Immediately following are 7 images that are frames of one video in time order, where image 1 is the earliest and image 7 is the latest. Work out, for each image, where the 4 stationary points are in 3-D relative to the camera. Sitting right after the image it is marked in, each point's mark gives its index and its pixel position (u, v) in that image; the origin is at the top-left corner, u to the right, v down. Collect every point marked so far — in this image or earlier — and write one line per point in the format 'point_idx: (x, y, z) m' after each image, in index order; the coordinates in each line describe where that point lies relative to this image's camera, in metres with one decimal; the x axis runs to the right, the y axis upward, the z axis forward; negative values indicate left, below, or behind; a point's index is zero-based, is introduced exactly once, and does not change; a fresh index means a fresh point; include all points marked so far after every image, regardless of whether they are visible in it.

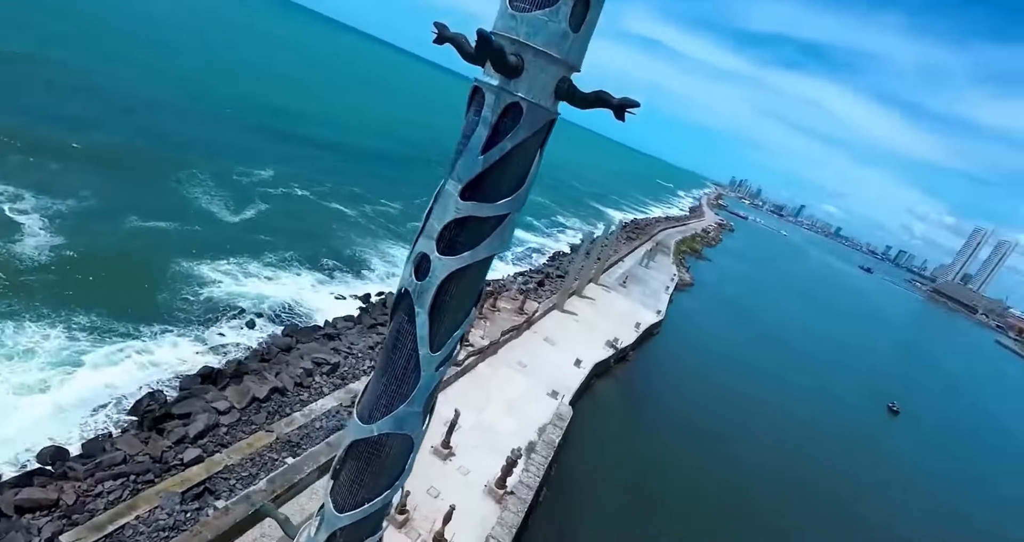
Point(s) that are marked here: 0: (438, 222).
0: (-1.3, +0.9, +13.0) m
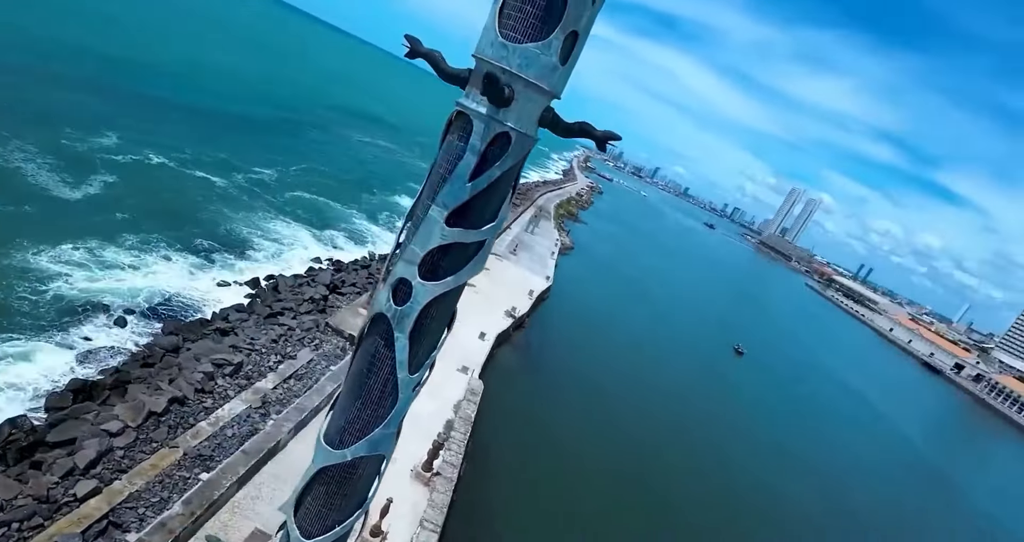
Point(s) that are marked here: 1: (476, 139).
0: (-1.5, +0.4, +12.7) m
1: (-0.5, +2.2, +12.4) m
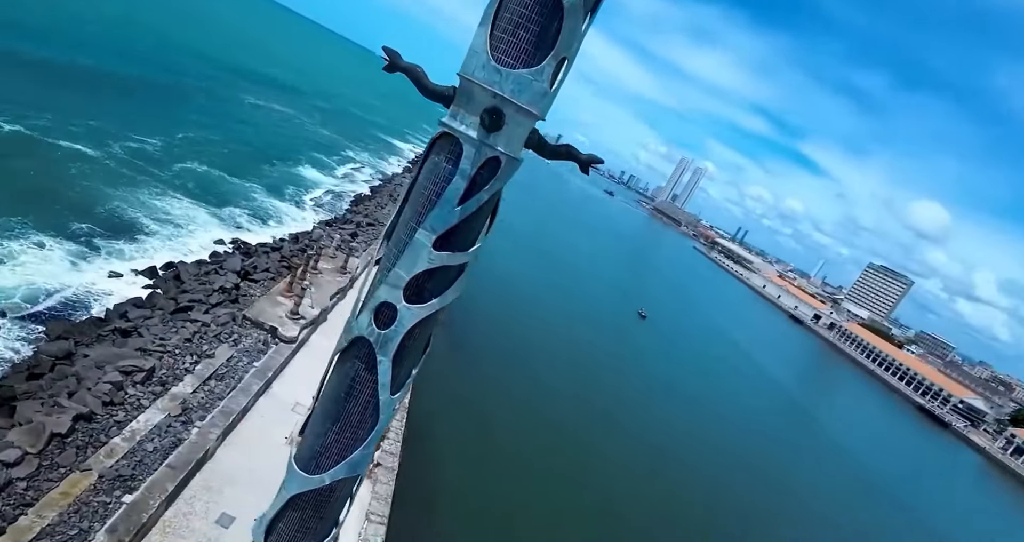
0: (-1.7, -0.1, +12.4) m
1: (-0.7, +1.7, +12.1) m
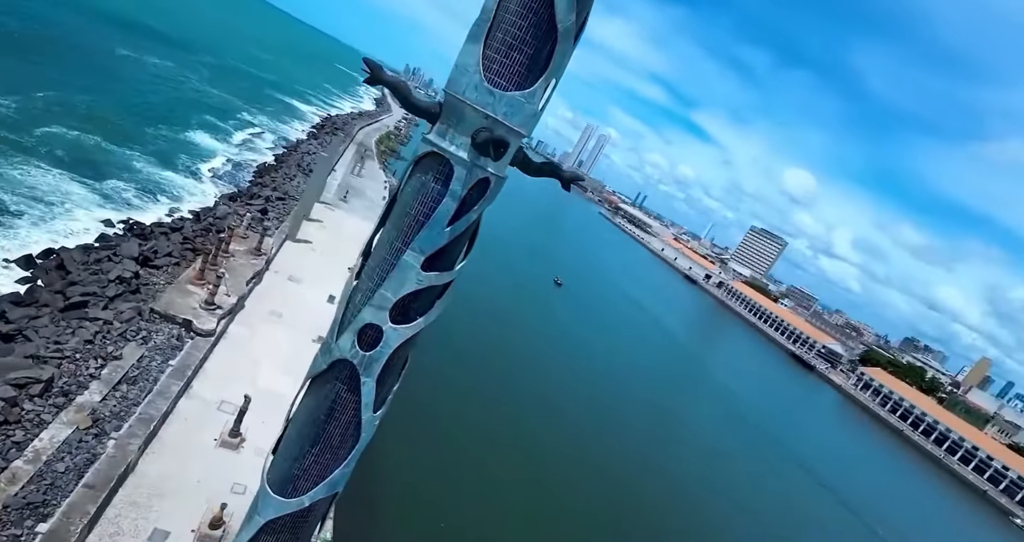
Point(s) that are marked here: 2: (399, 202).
0: (-2.0, -0.3, +12.5) m
1: (-0.9, +1.4, +12.1) m
2: (-1.9, +1.2, +12.6) m
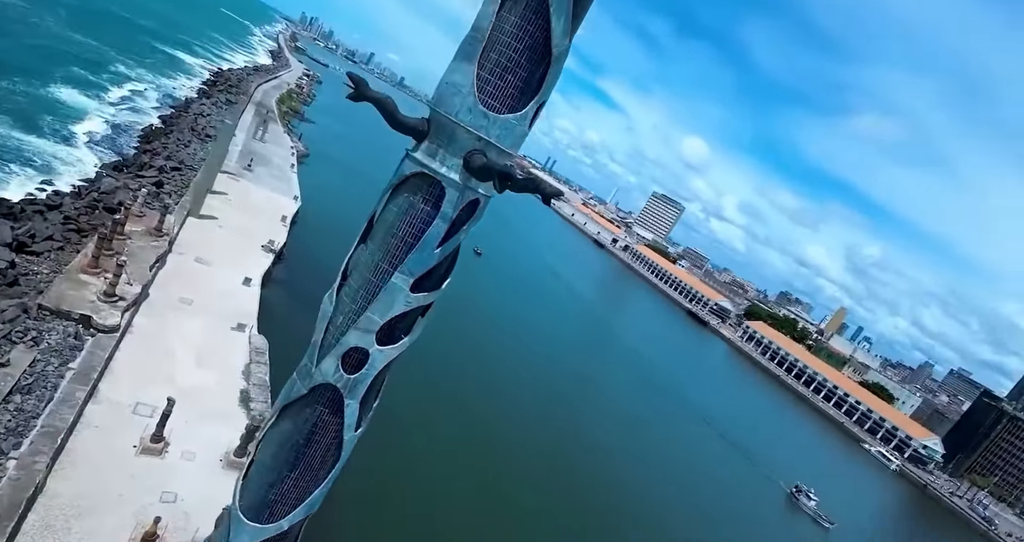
0: (-2.2, -0.7, +12.2) m
1: (-1.0, +1.0, +11.9) m
2: (-2.1, +0.8, +12.2) m
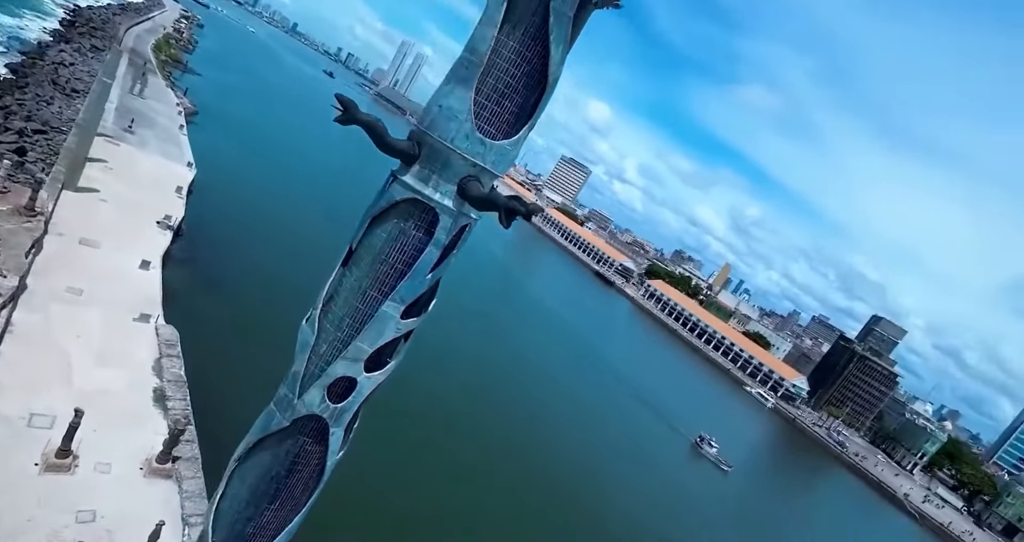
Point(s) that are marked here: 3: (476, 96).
0: (-2.3, -1.1, +11.8) m
1: (-1.1, +0.6, +11.5) m
2: (-2.2, +0.4, +11.6) m
3: (-0.5, +2.5, +11.0) m
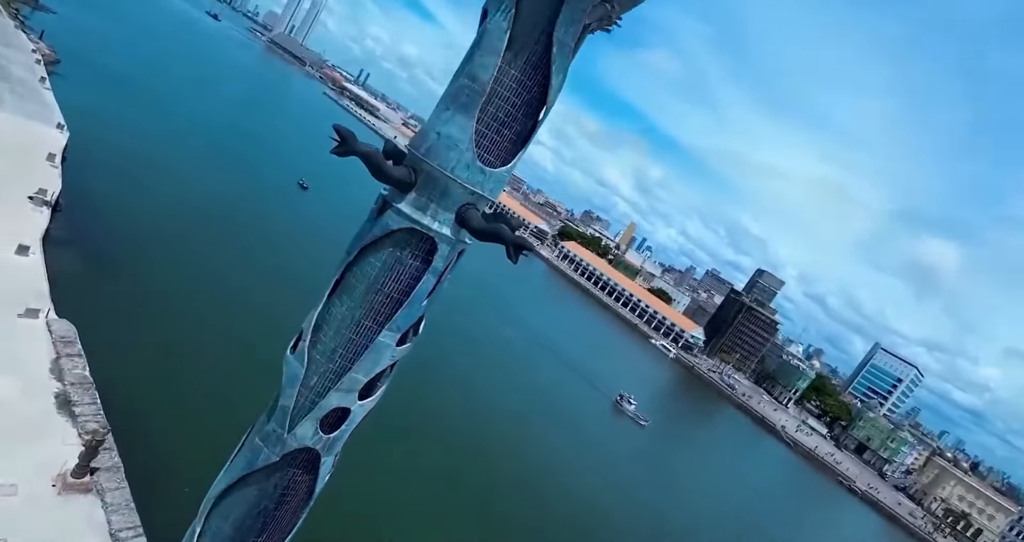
0: (-2.3, -1.5, +11.8) m
1: (-1.1, +0.1, +11.5) m
2: (-2.2, 0.0, +11.7) m
3: (-0.5, +2.1, +11.0) m
